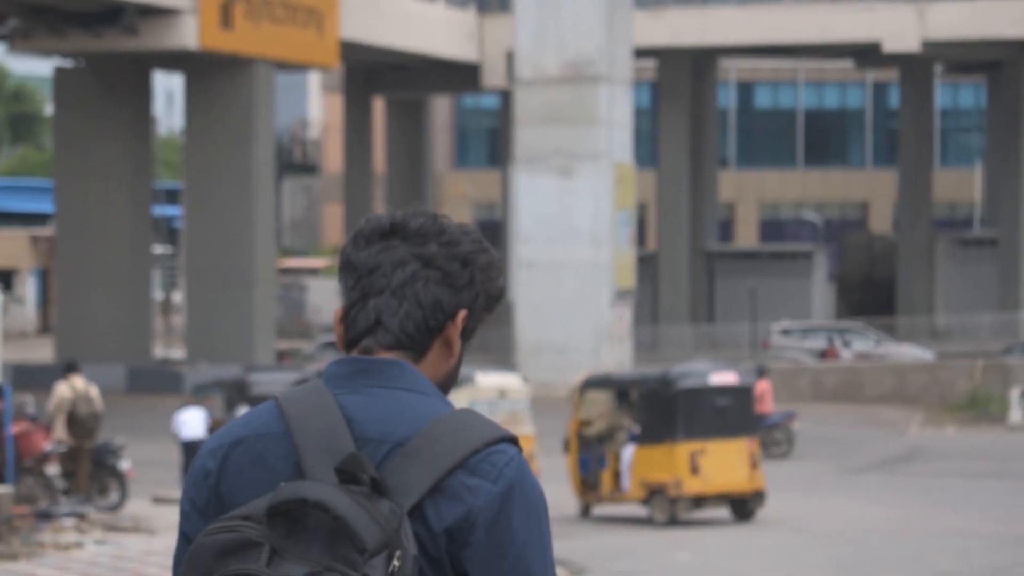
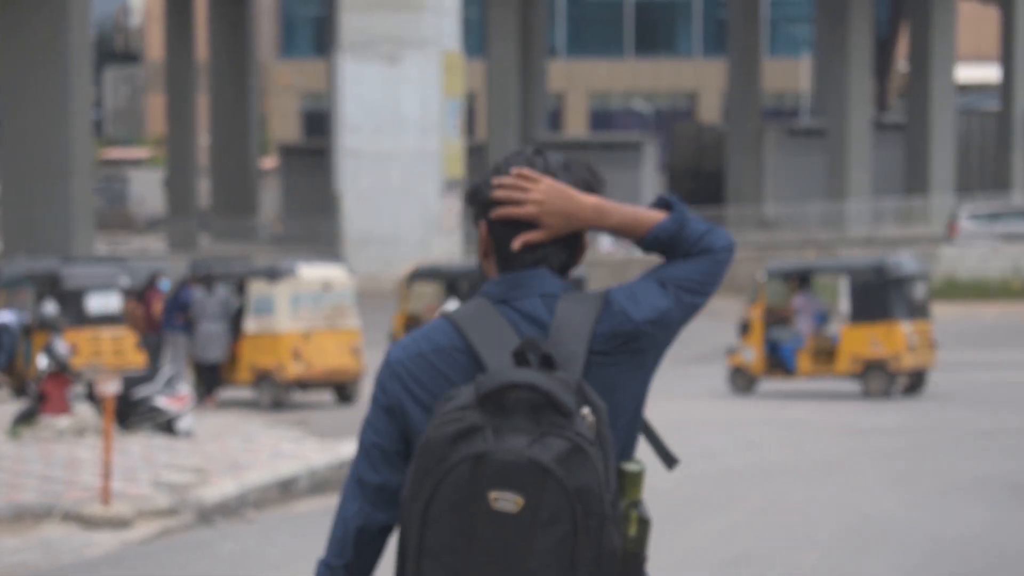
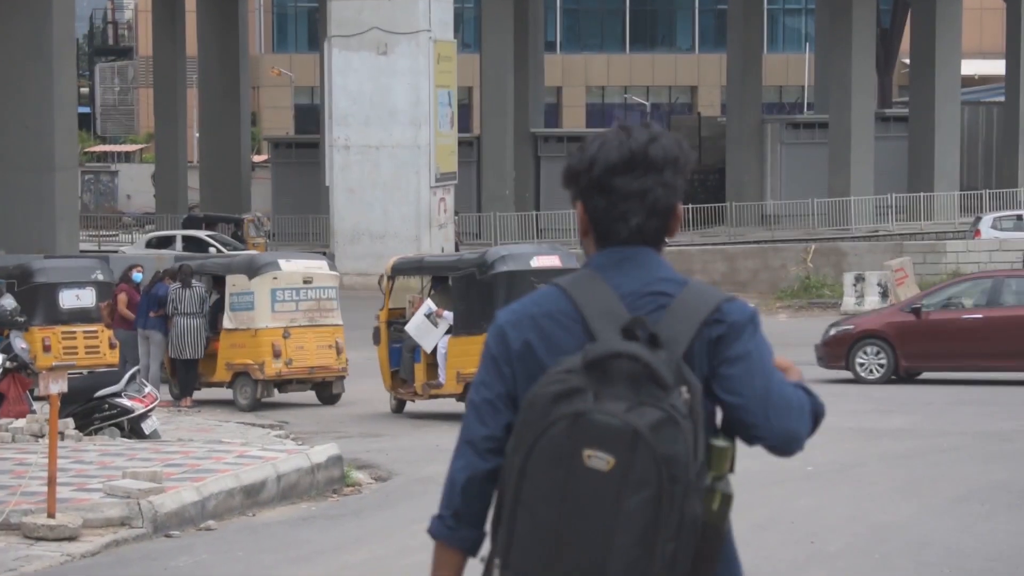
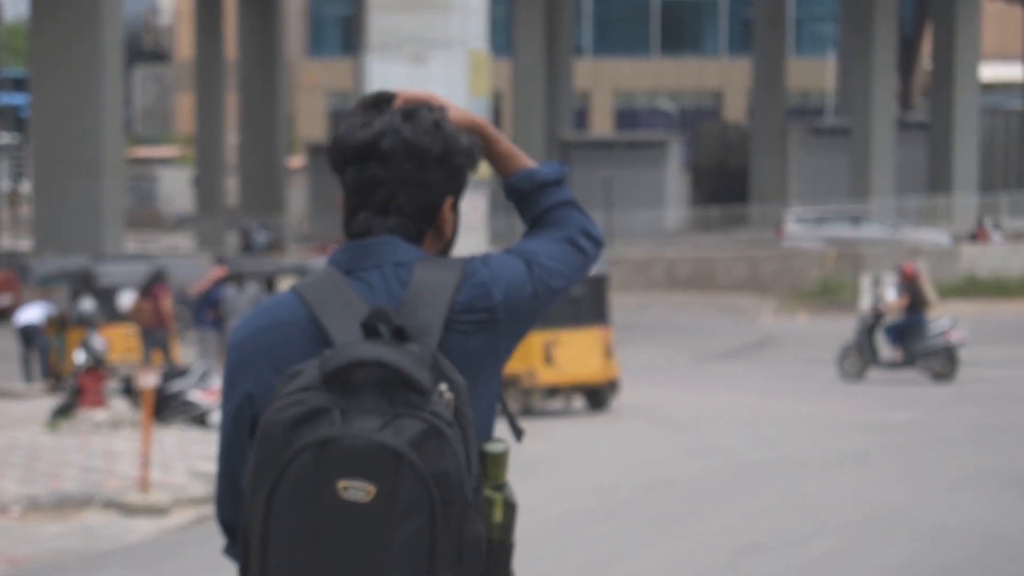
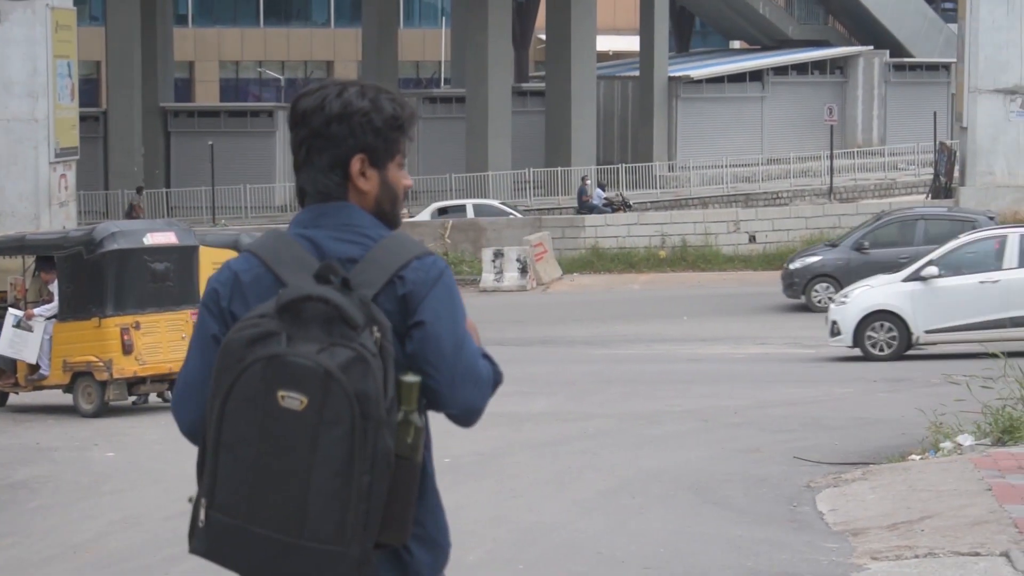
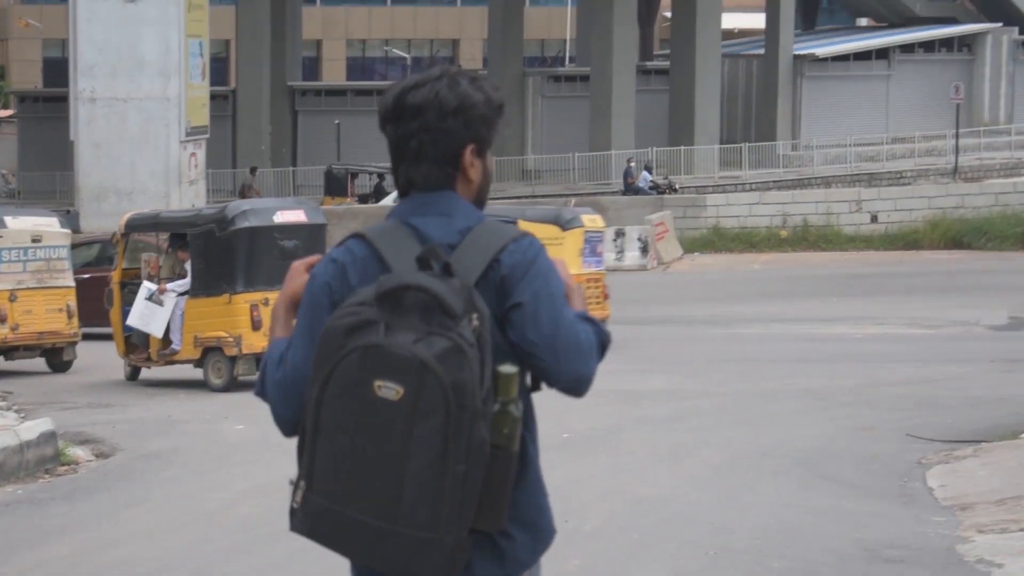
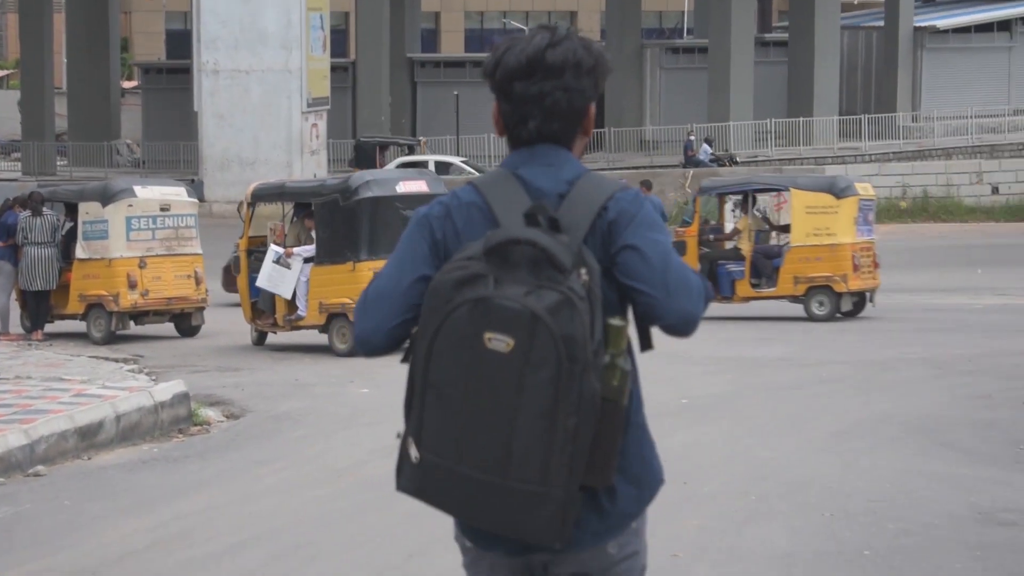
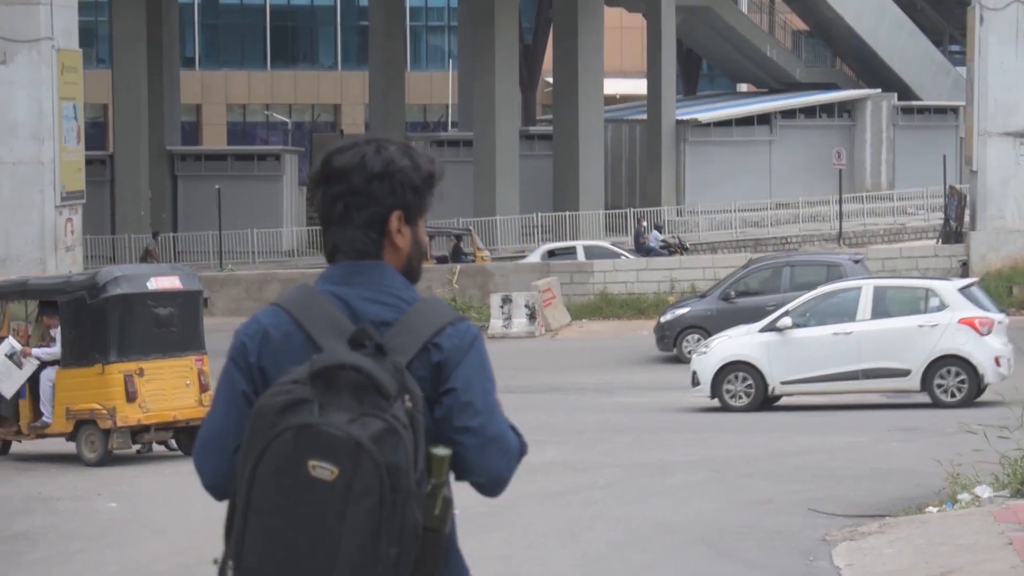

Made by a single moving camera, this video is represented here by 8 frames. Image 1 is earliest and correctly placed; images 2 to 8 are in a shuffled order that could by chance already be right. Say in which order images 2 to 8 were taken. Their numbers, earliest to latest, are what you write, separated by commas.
4, 2, 3, 7, 6, 5, 8
